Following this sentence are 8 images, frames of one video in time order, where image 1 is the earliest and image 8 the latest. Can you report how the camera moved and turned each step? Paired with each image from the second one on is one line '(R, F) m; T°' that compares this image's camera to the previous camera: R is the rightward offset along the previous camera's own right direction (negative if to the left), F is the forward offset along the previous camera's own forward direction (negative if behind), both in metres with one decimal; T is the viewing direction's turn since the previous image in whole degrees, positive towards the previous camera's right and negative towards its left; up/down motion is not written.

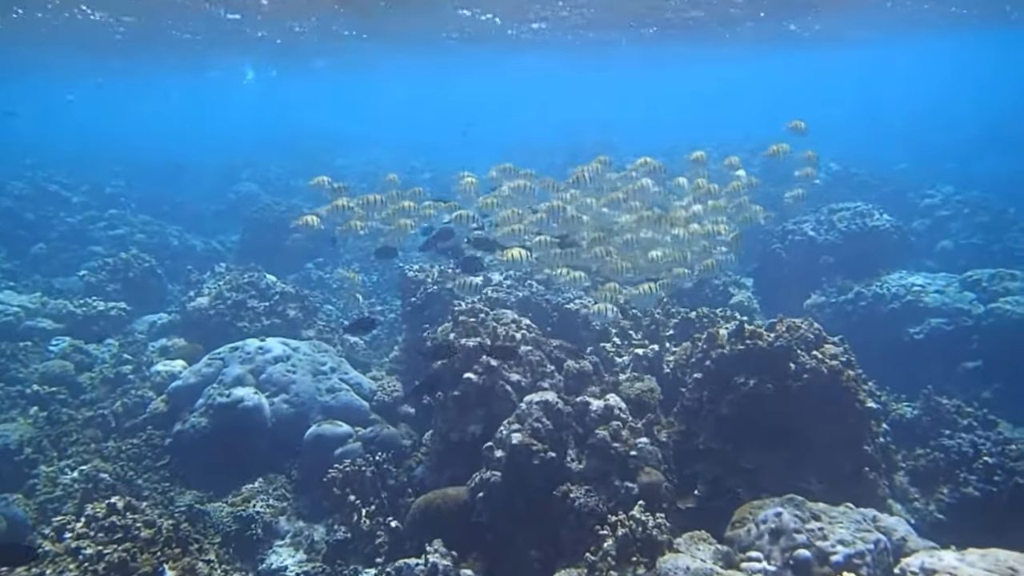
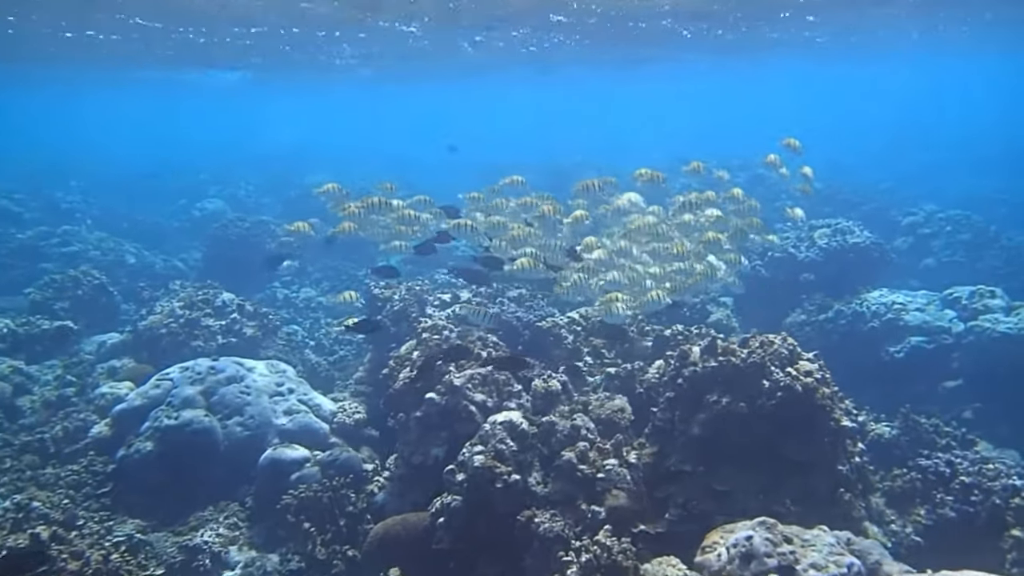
(+0.3, +0.3) m; +1°
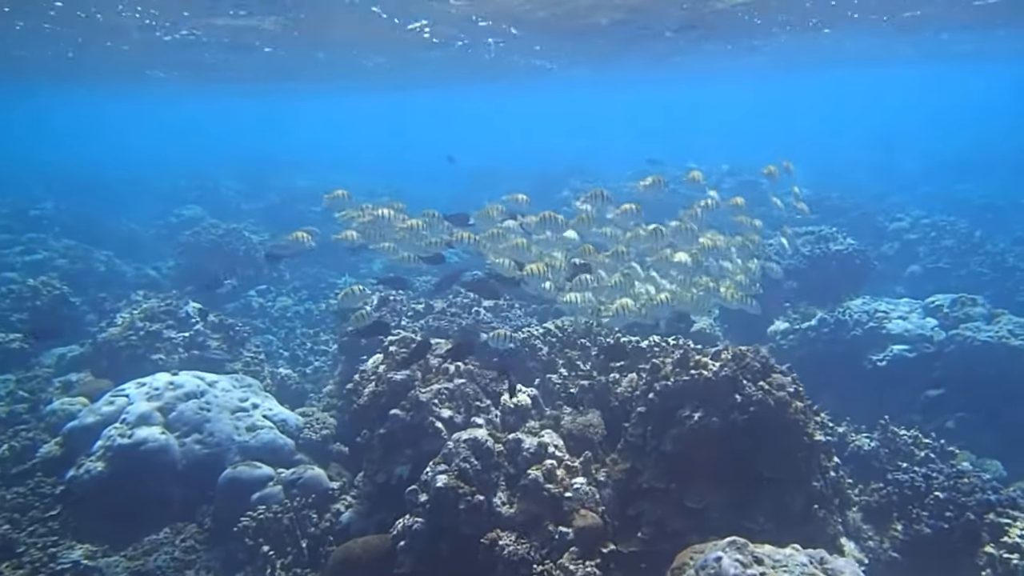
(+0.3, +0.2) m; +1°
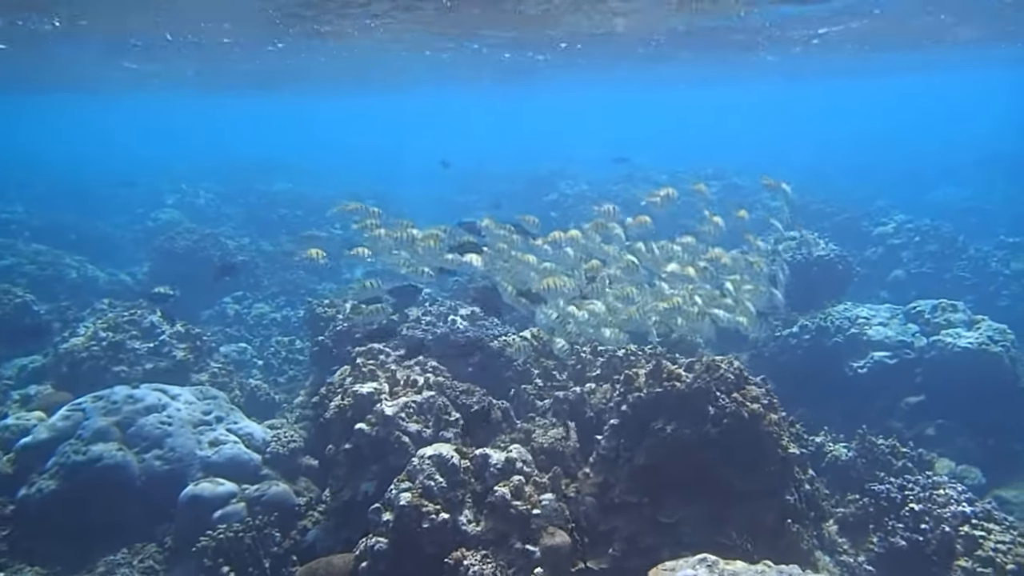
(+0.3, +0.2) m; +1°
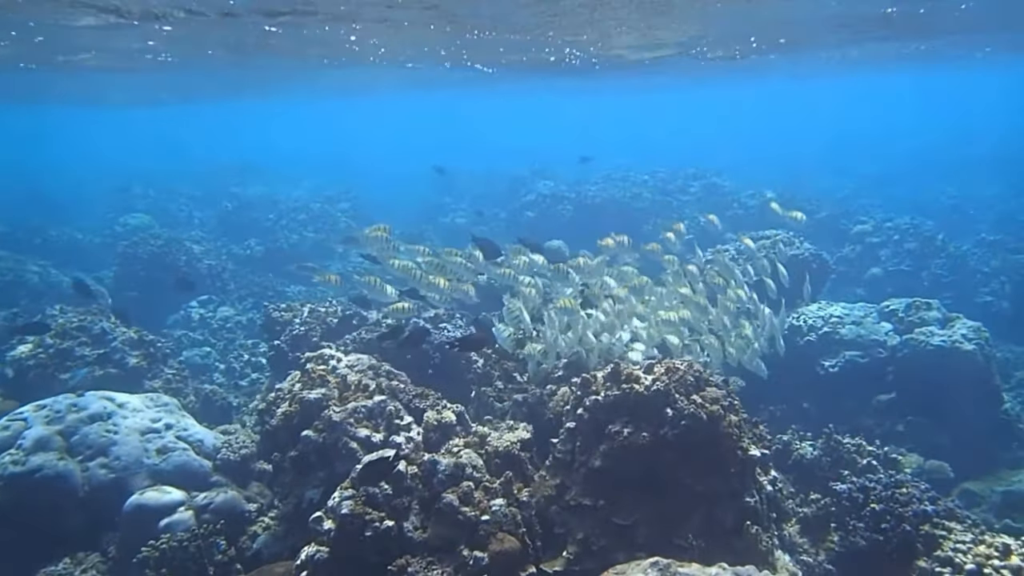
(+0.5, +0.1) m; +1°
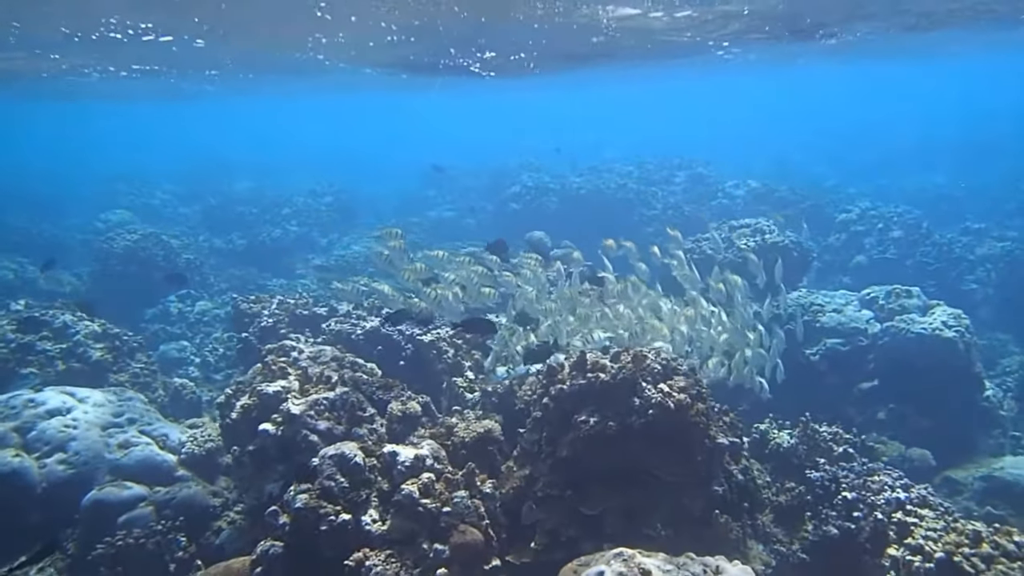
(+0.4, +0.1) m; 0°
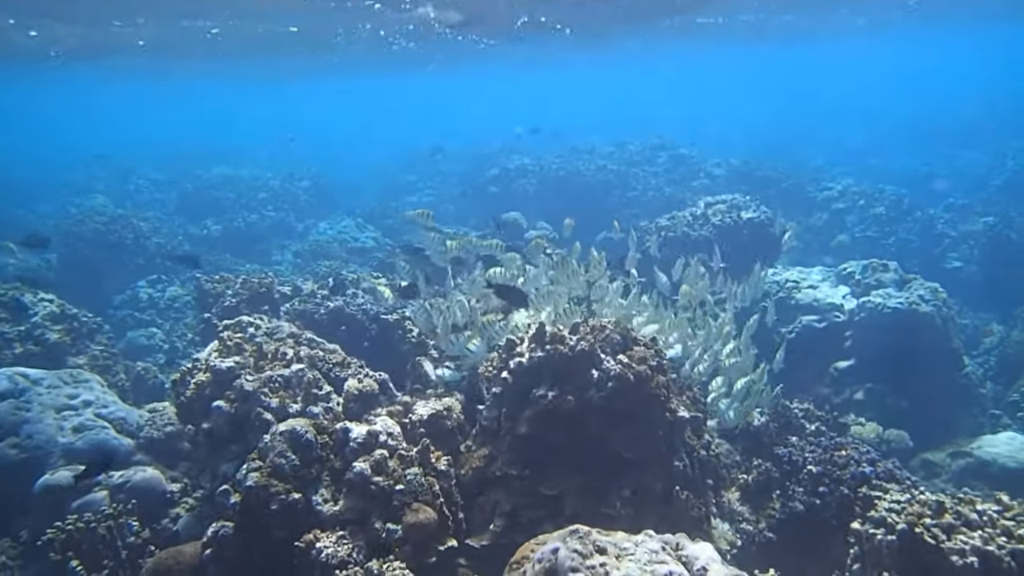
(+0.5, +0.1) m; 0°
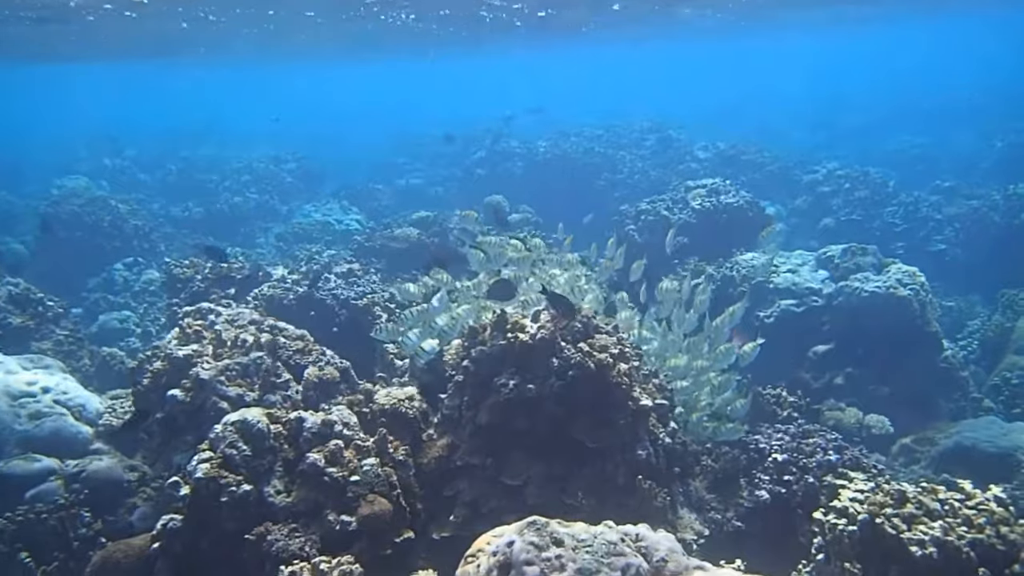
(+0.4, +0.2) m; 0°
